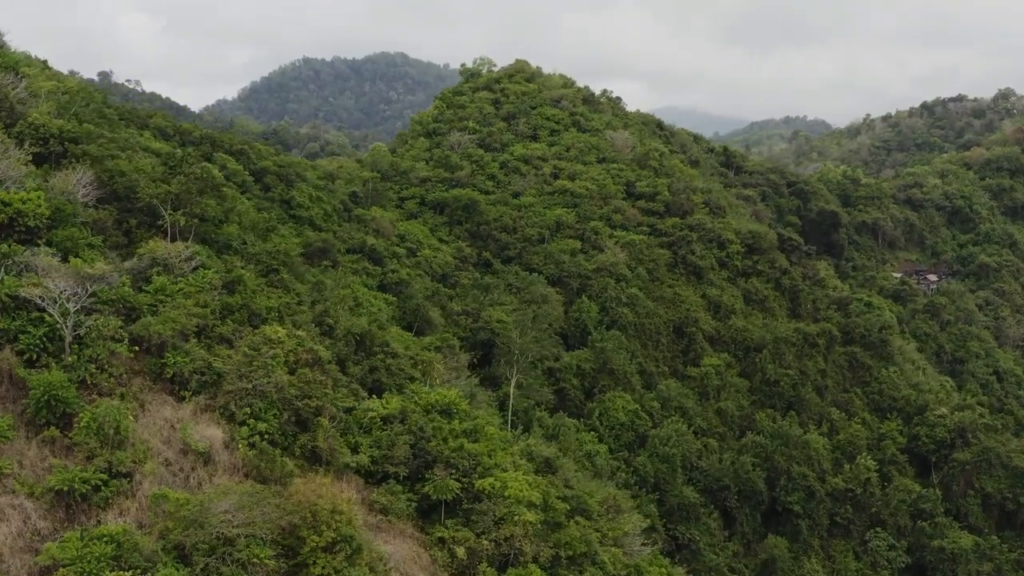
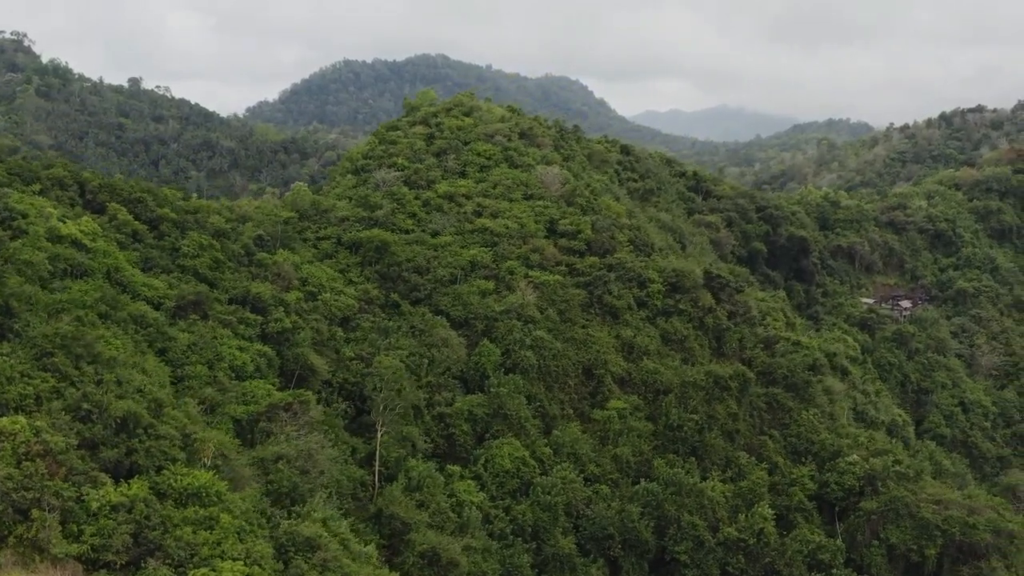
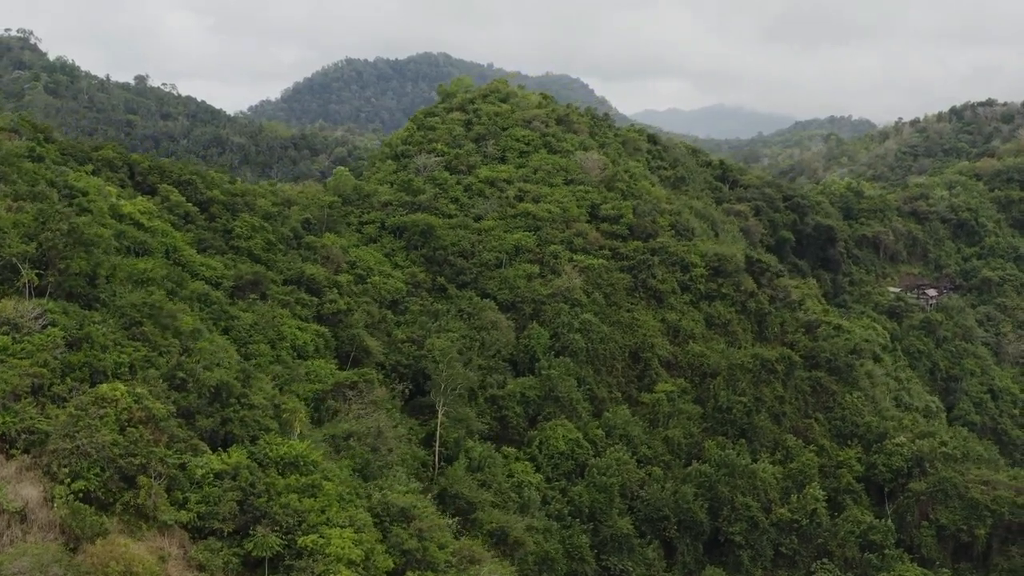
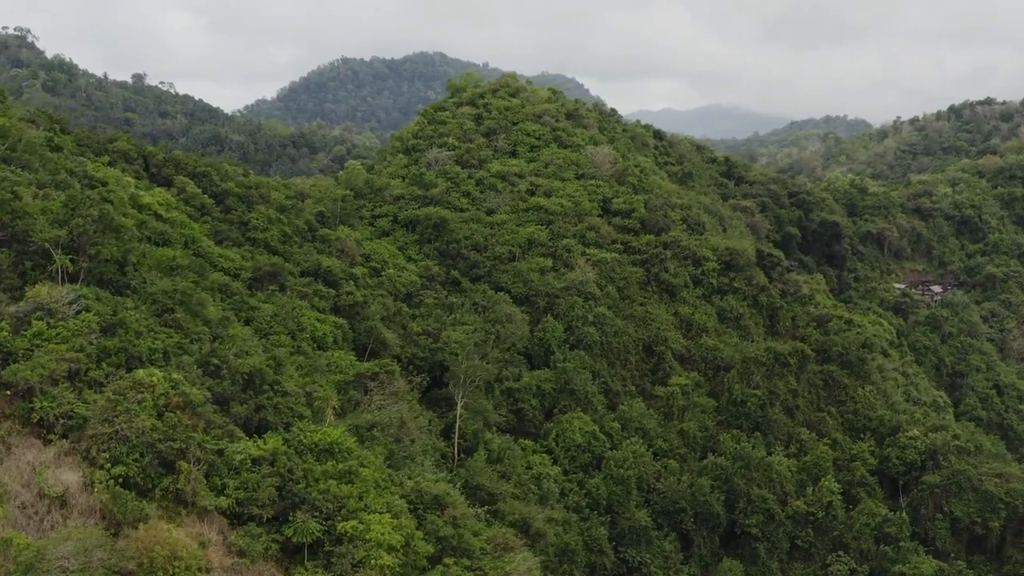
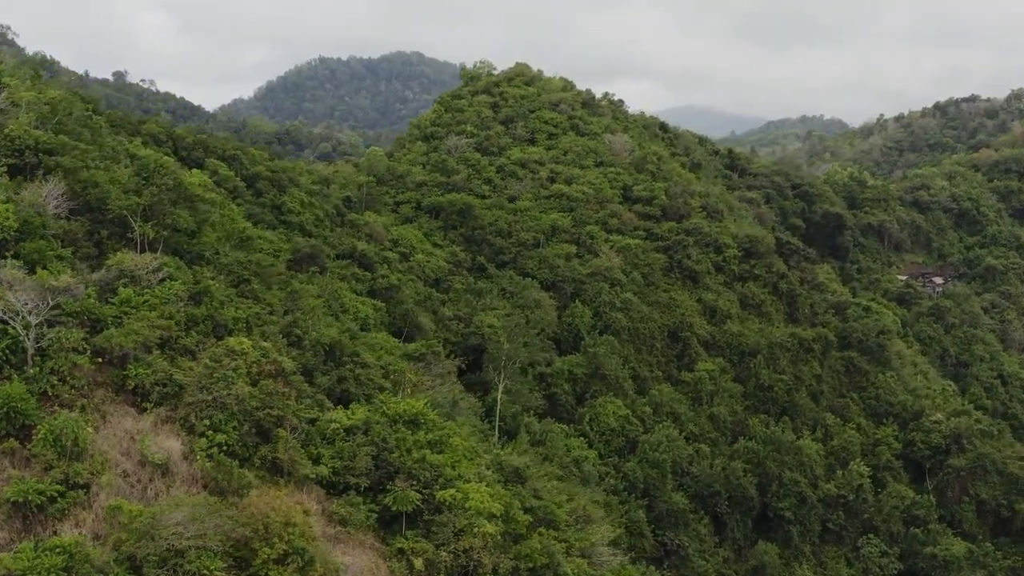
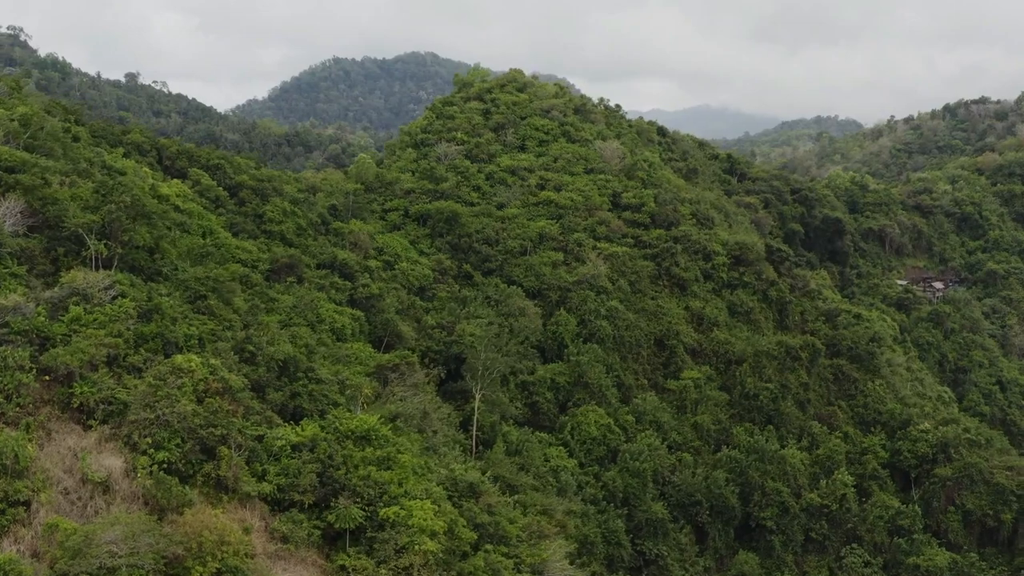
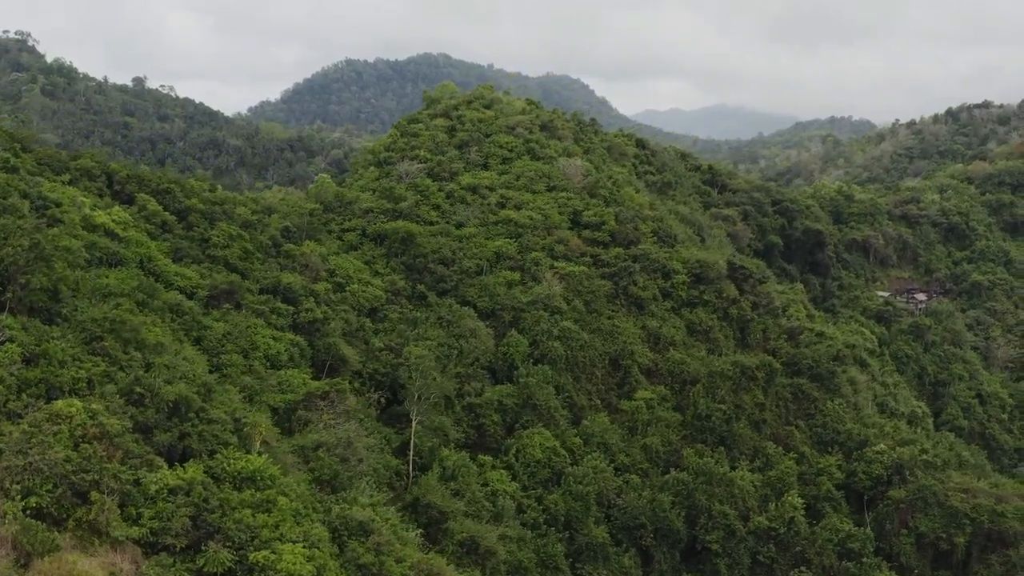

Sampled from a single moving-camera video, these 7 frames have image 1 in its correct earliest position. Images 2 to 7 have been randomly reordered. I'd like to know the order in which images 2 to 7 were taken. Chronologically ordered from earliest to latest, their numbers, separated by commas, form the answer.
5, 6, 4, 3, 7, 2
